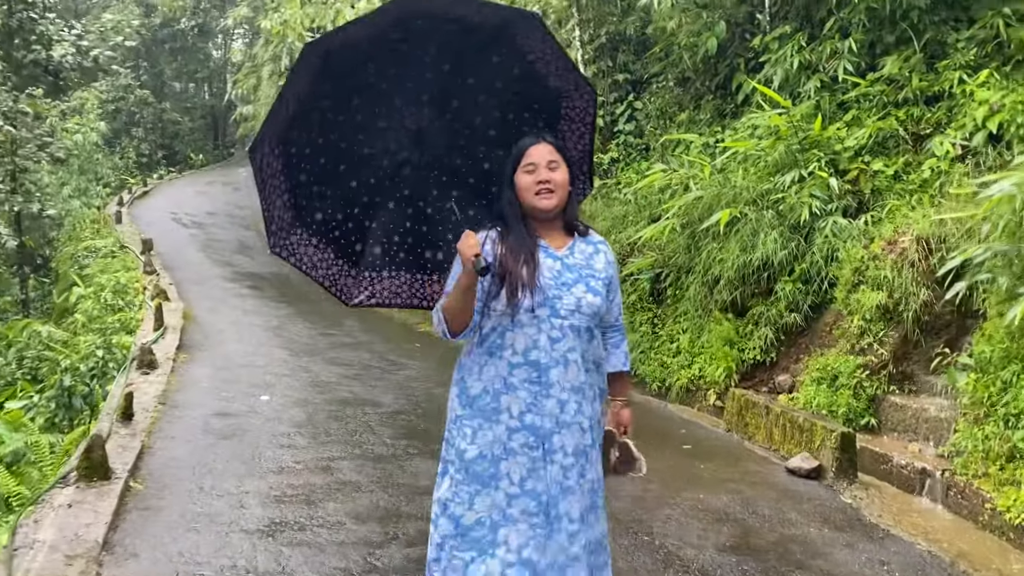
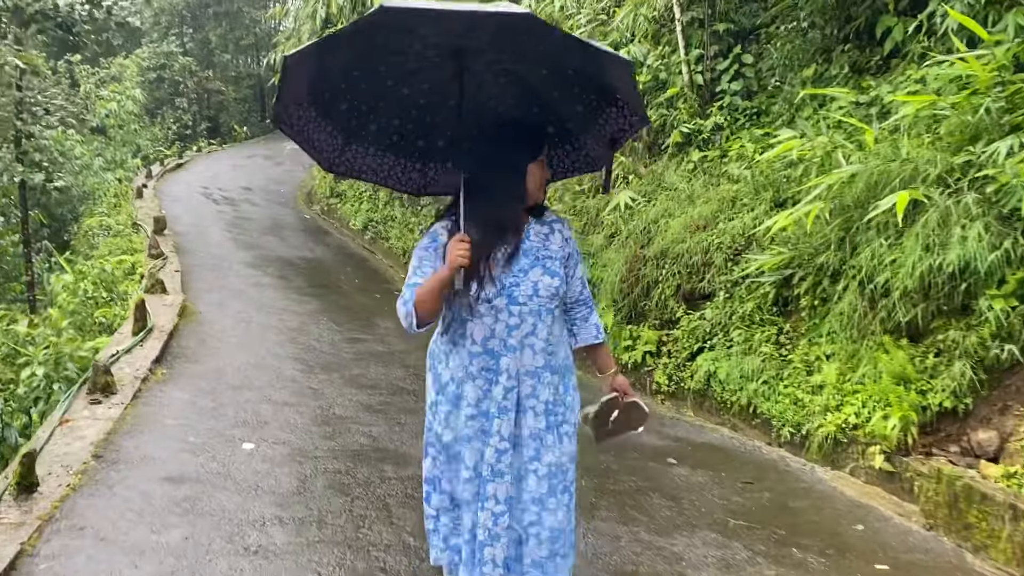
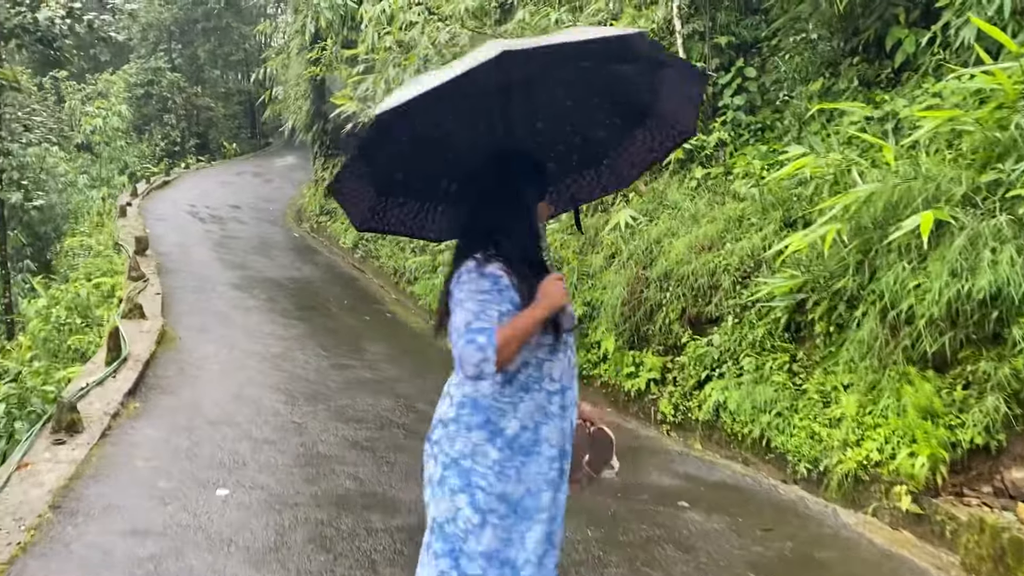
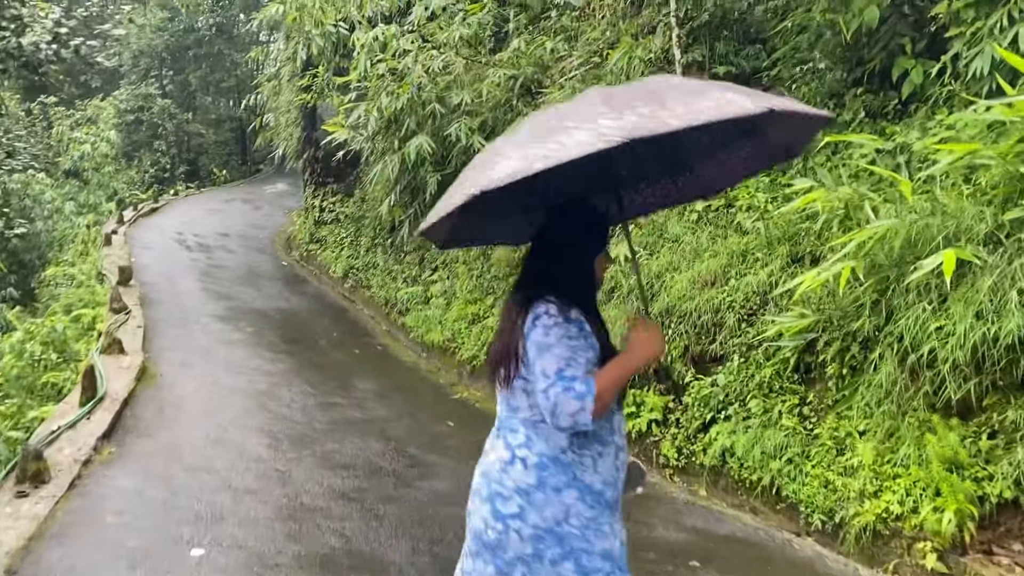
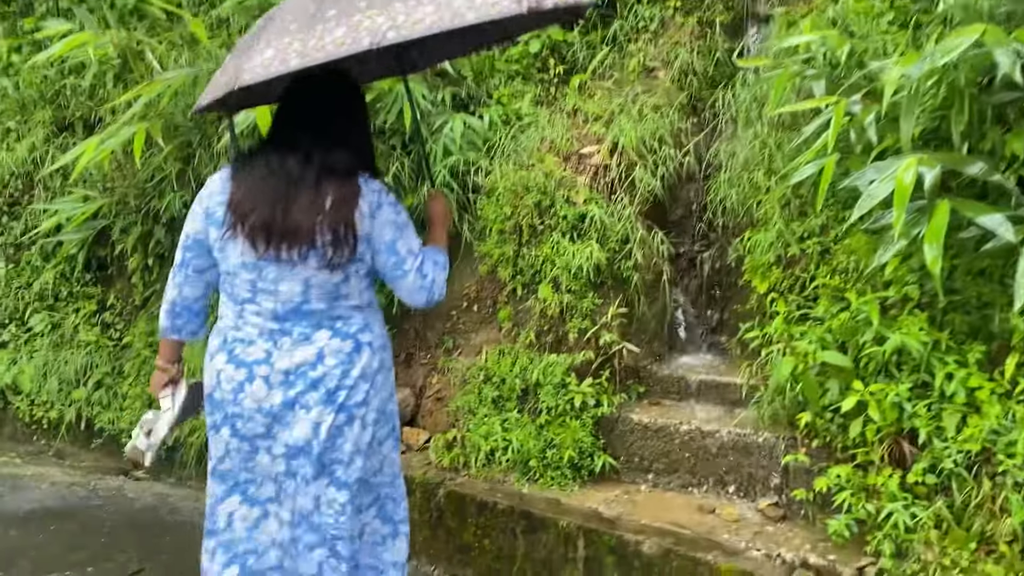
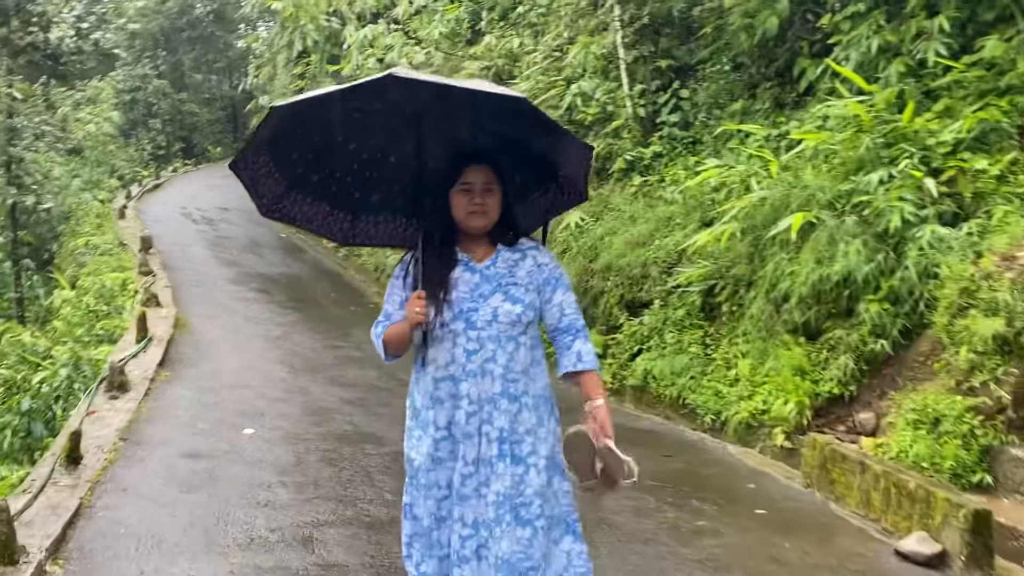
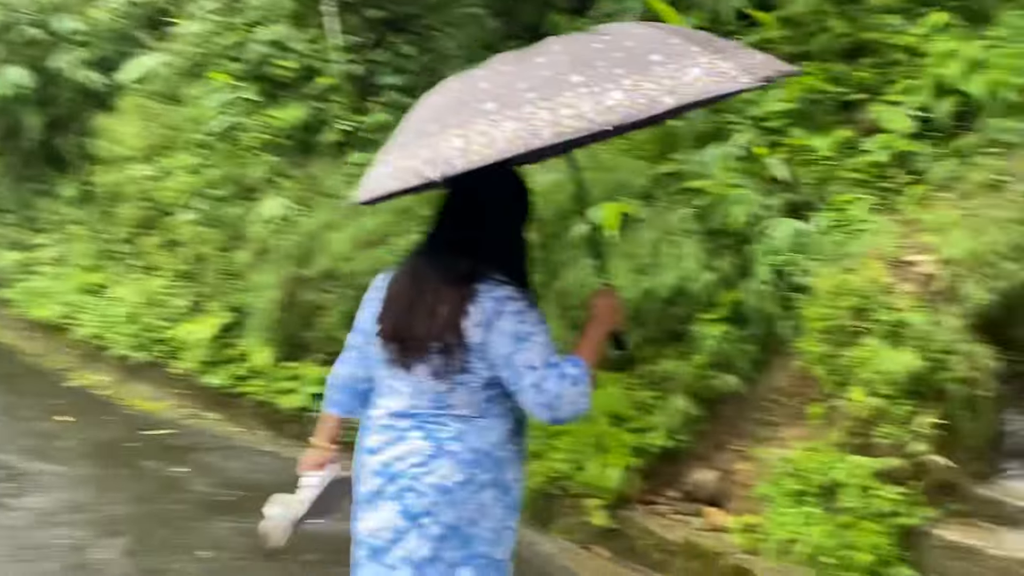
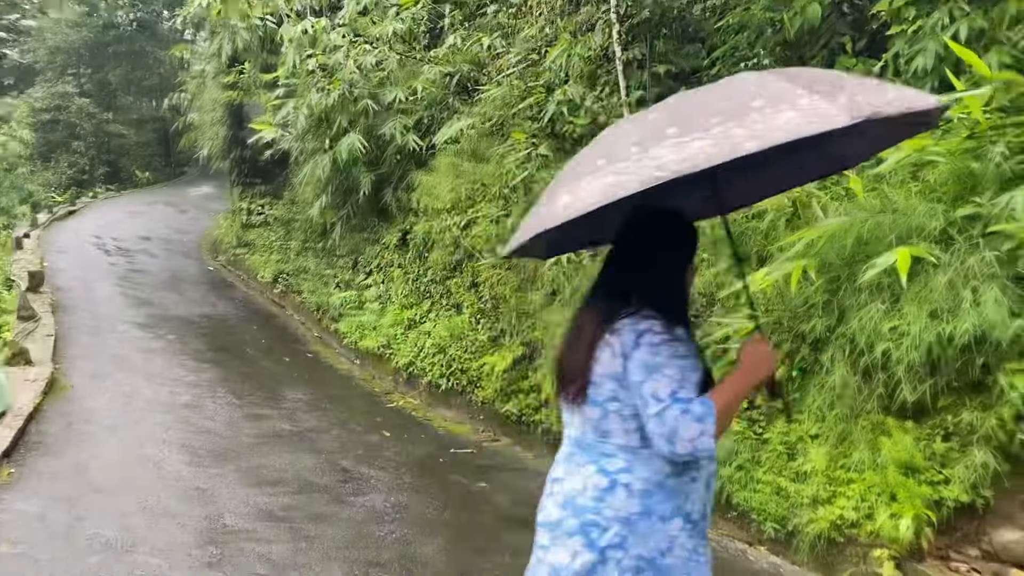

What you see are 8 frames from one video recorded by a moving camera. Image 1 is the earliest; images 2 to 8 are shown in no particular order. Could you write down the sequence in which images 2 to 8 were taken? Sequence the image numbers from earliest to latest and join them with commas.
6, 2, 3, 4, 8, 7, 5
